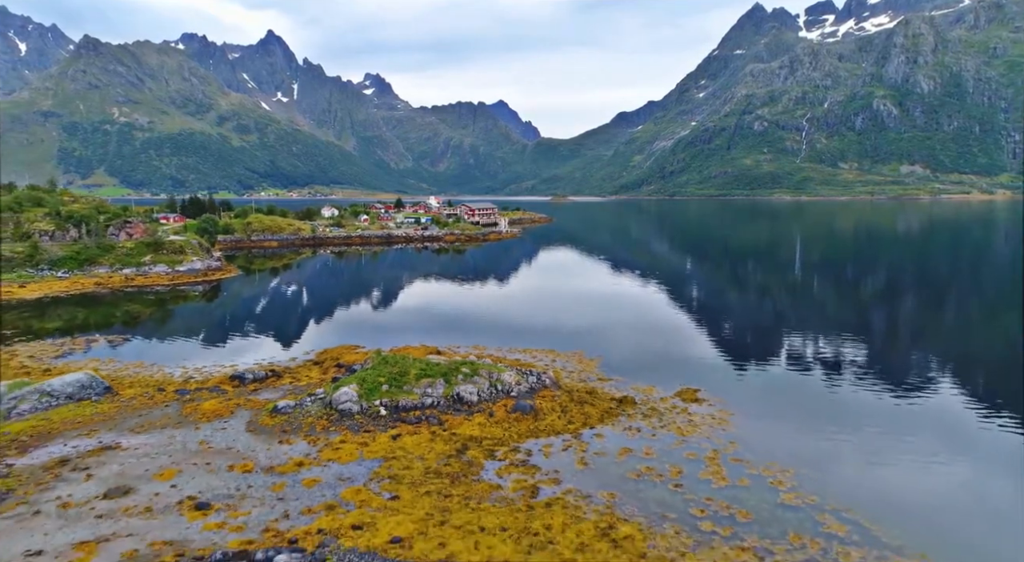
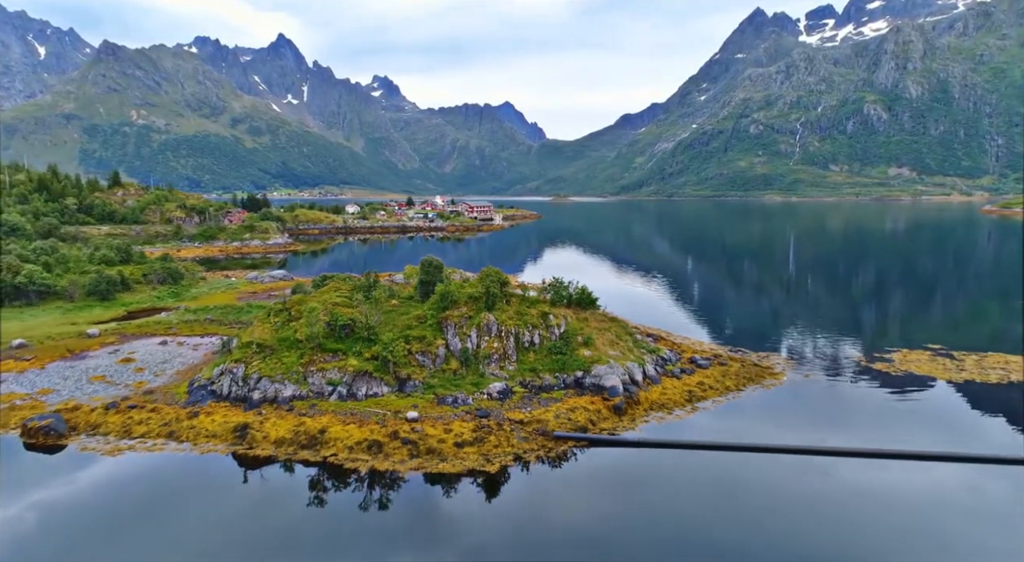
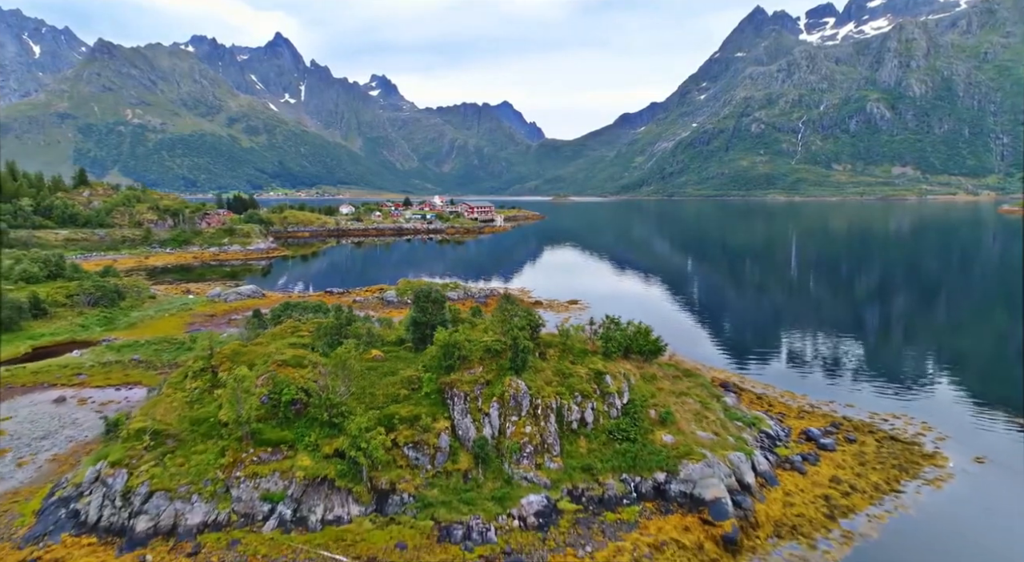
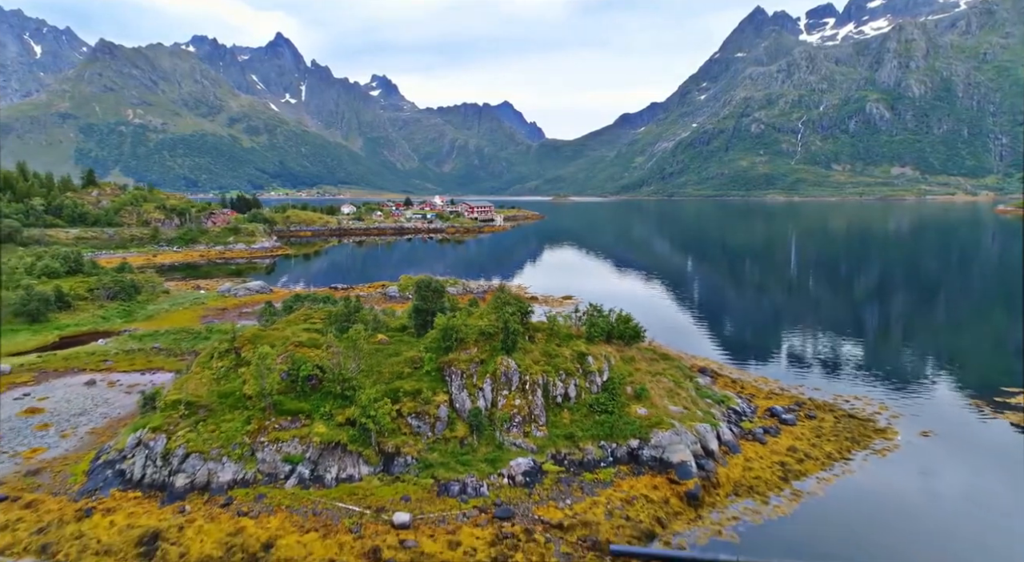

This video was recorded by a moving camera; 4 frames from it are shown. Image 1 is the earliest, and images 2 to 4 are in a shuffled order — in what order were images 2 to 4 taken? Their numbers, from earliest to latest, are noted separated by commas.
3, 4, 2
